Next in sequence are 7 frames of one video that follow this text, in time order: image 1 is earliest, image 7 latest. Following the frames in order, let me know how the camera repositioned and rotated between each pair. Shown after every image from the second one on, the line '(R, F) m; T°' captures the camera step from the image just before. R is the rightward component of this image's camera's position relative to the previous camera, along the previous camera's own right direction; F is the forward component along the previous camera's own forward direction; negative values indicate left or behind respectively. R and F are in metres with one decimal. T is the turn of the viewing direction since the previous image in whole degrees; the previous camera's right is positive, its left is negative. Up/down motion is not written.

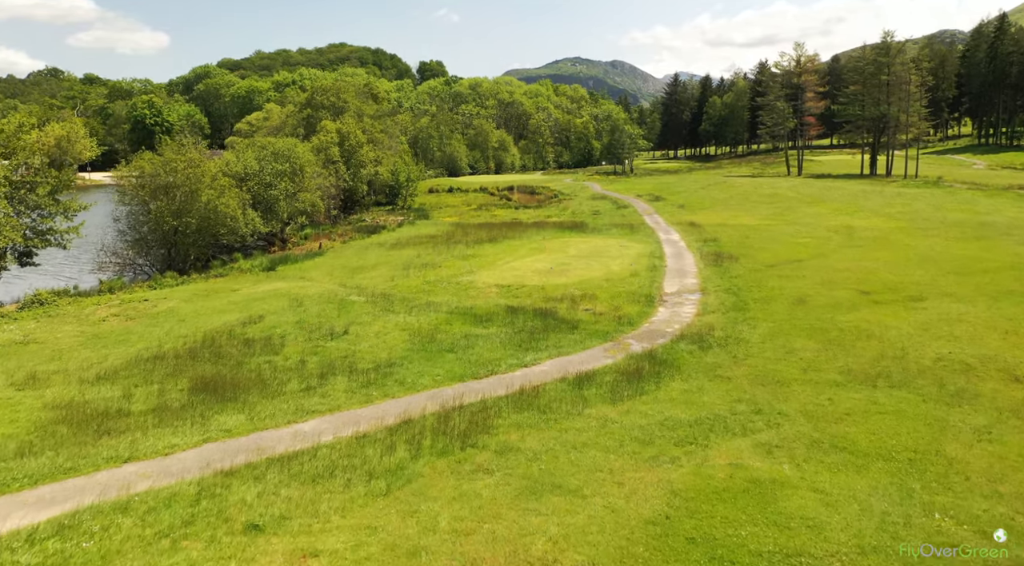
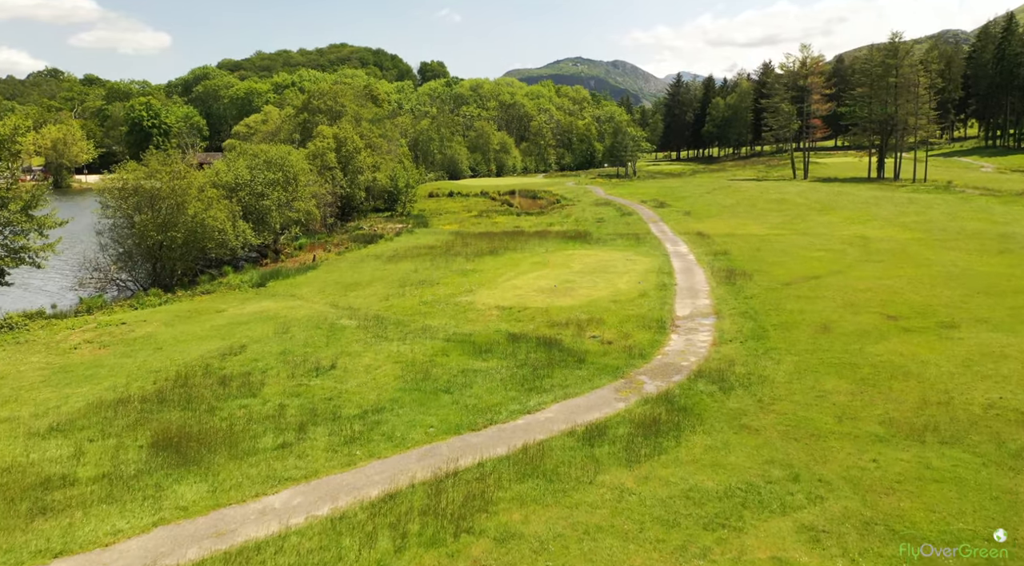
(0.0, +1.8) m; 0°
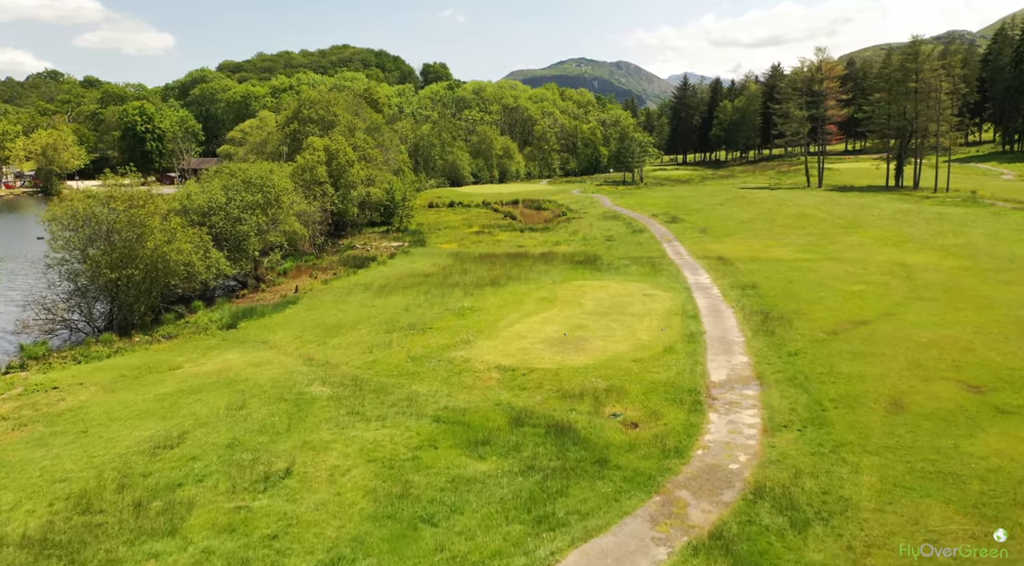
(0.0, +4.3) m; 0°
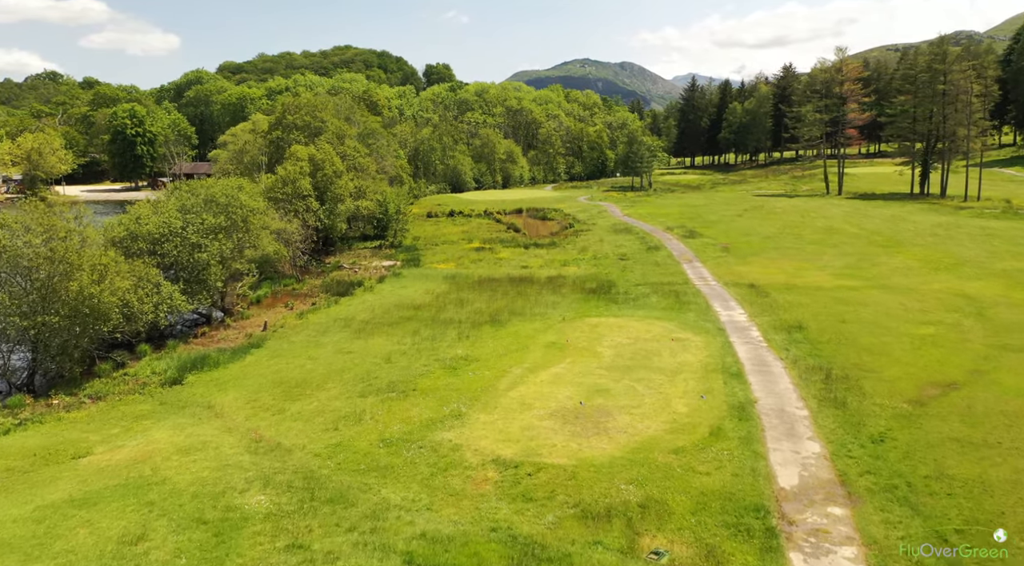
(0.0, +5.7) m; 0°
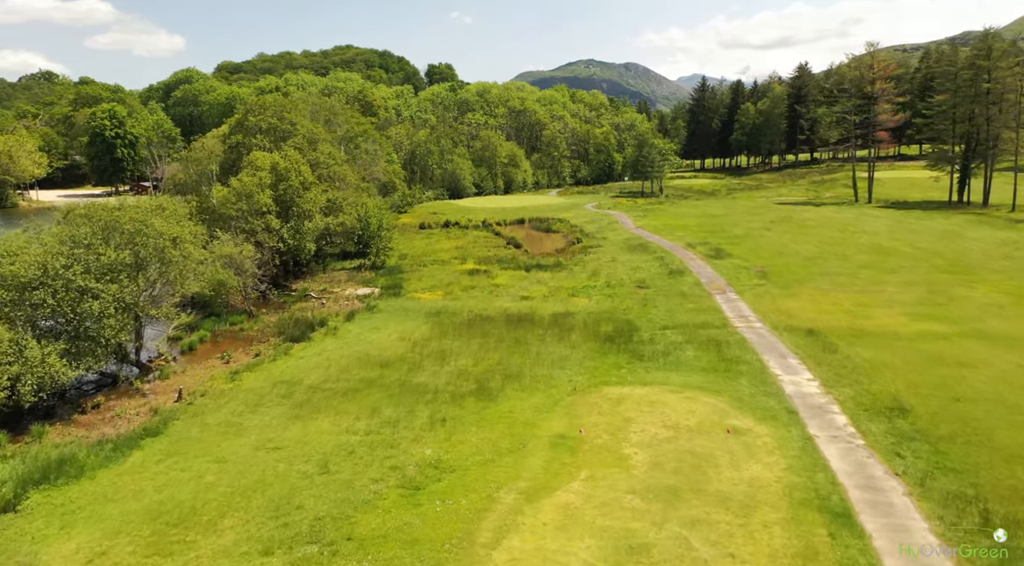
(+0.4, +8.7) m; 0°
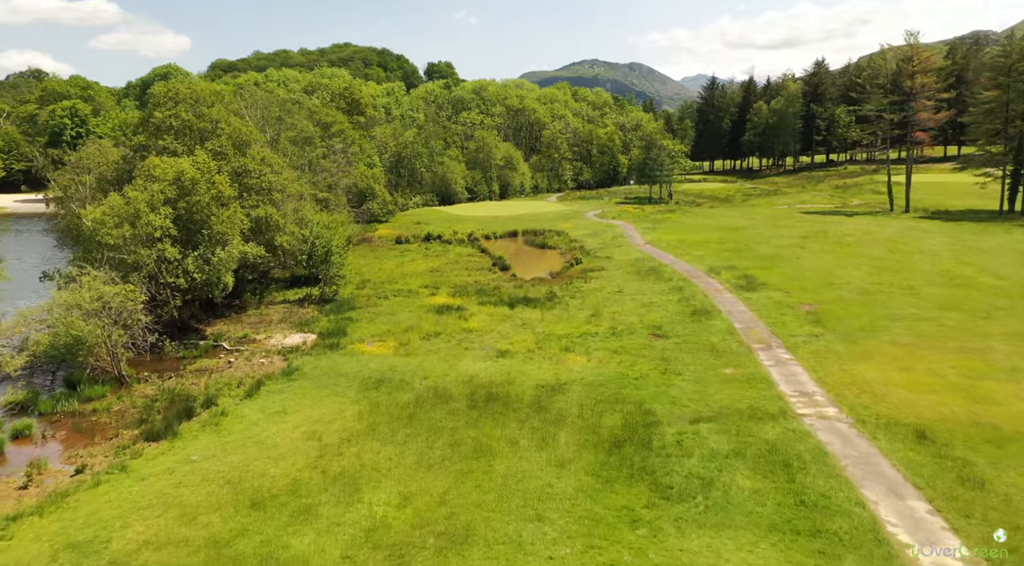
(+1.5, +11.3) m; 0°
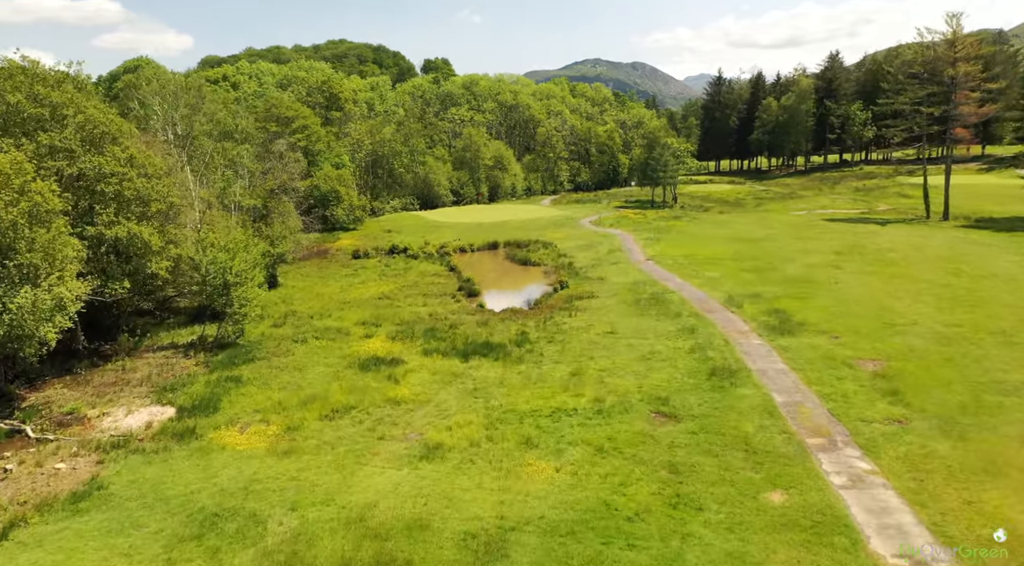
(+2.3, +11.4) m; 0°
